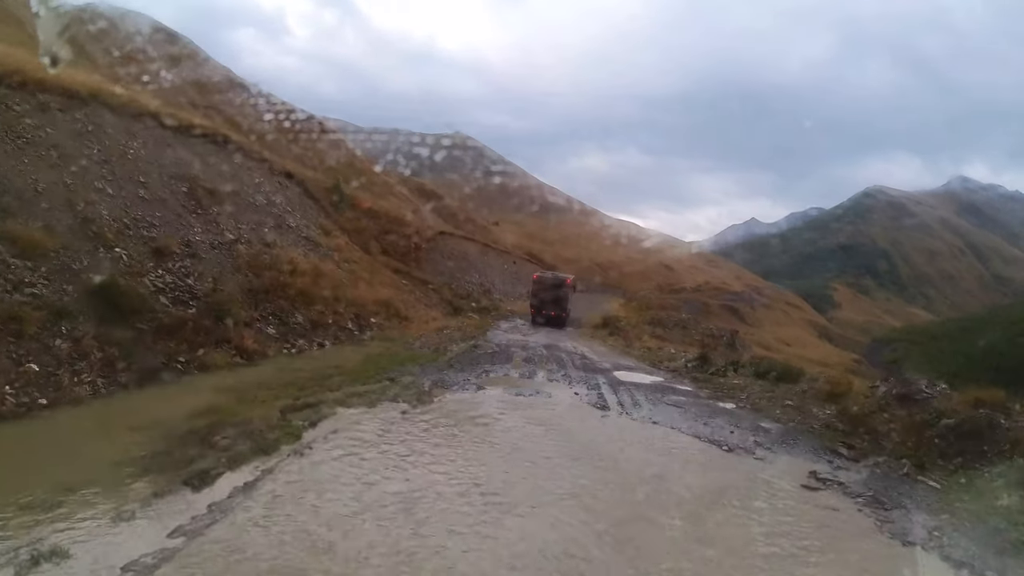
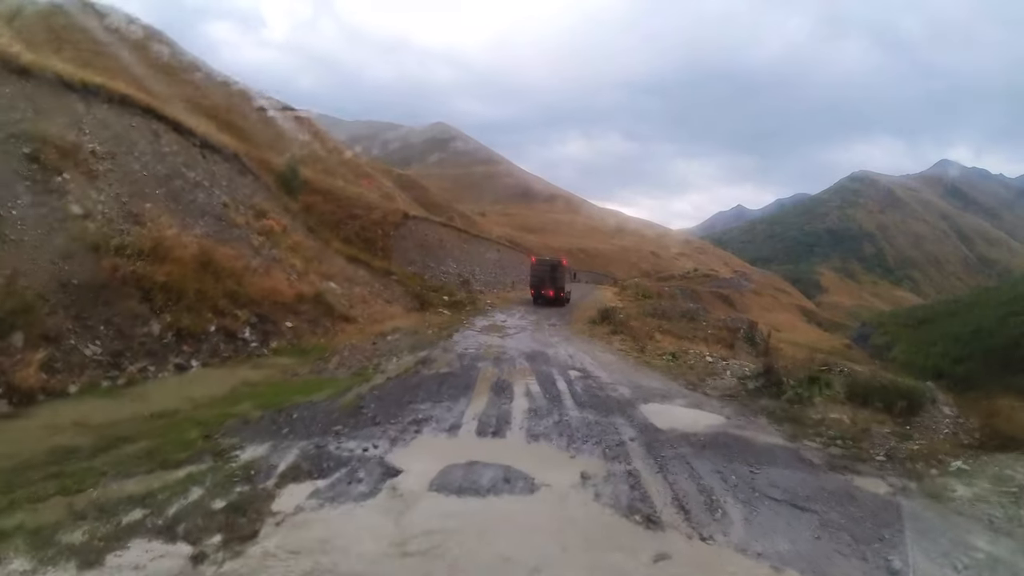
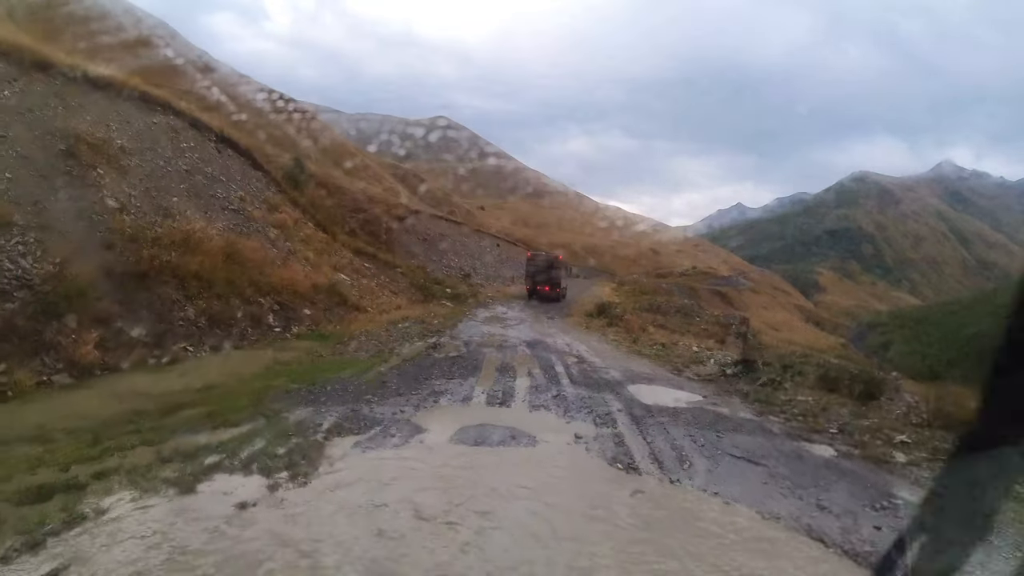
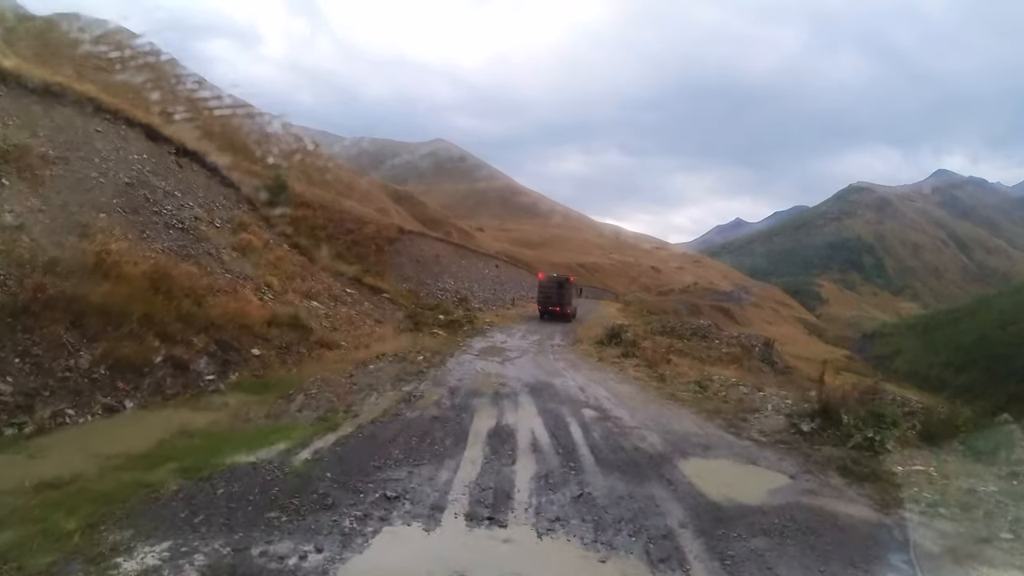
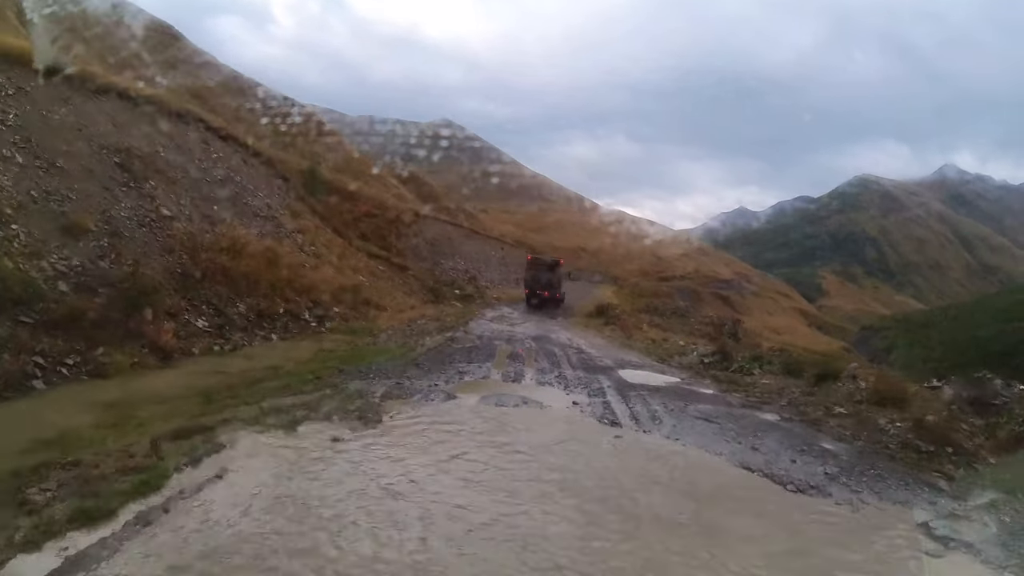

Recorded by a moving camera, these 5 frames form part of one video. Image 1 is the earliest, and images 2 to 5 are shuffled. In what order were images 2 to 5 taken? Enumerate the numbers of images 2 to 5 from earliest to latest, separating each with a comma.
5, 3, 2, 4
